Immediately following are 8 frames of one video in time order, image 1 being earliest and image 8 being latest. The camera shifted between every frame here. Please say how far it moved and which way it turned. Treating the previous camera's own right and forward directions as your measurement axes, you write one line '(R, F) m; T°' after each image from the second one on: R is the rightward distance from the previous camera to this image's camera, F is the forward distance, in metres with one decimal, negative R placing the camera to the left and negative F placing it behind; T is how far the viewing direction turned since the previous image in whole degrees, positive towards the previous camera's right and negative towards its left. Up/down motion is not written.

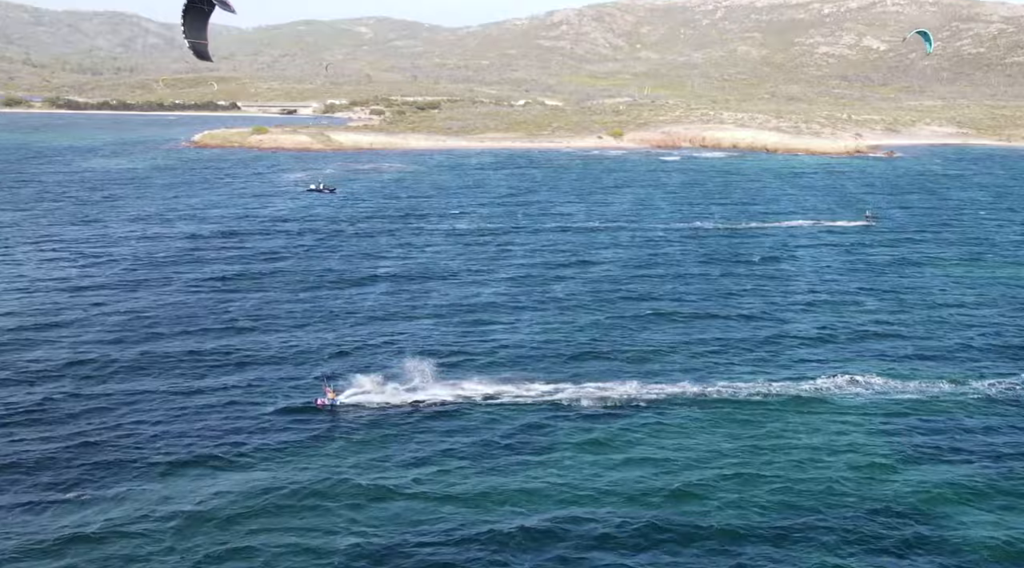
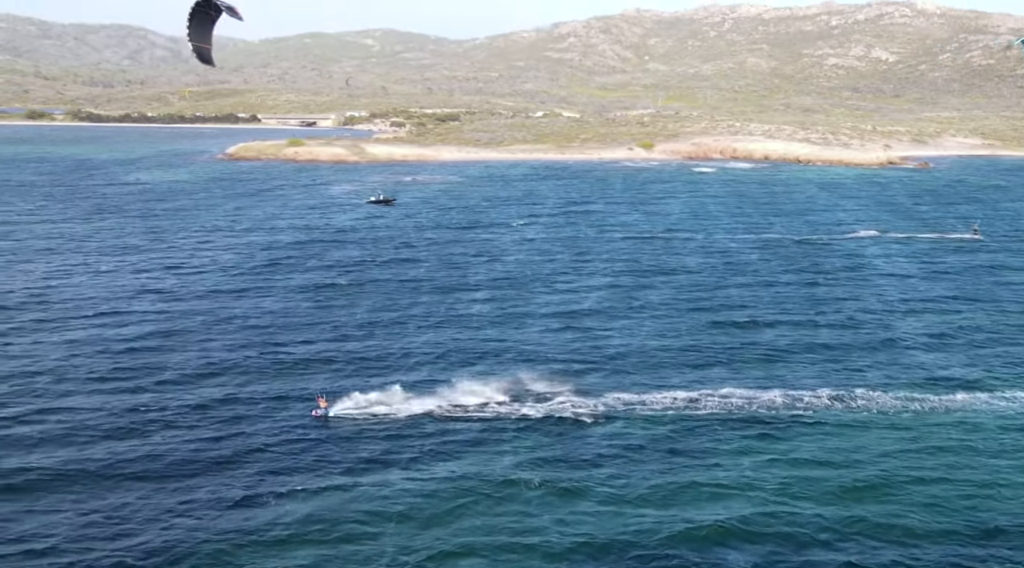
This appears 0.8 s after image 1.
(-4.0, -0.5) m; 0°
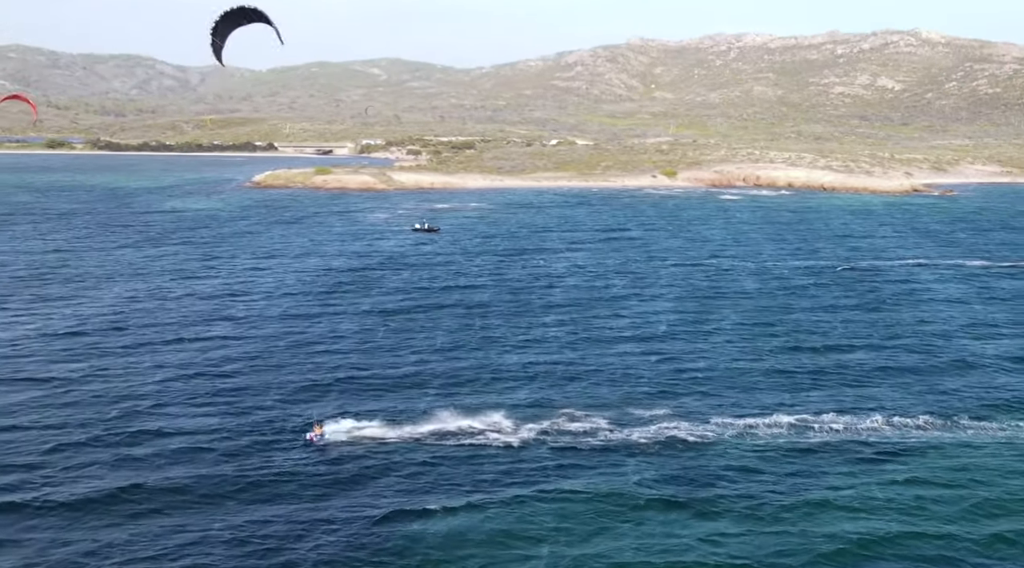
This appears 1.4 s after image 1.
(-2.9, -0.5) m; 0°
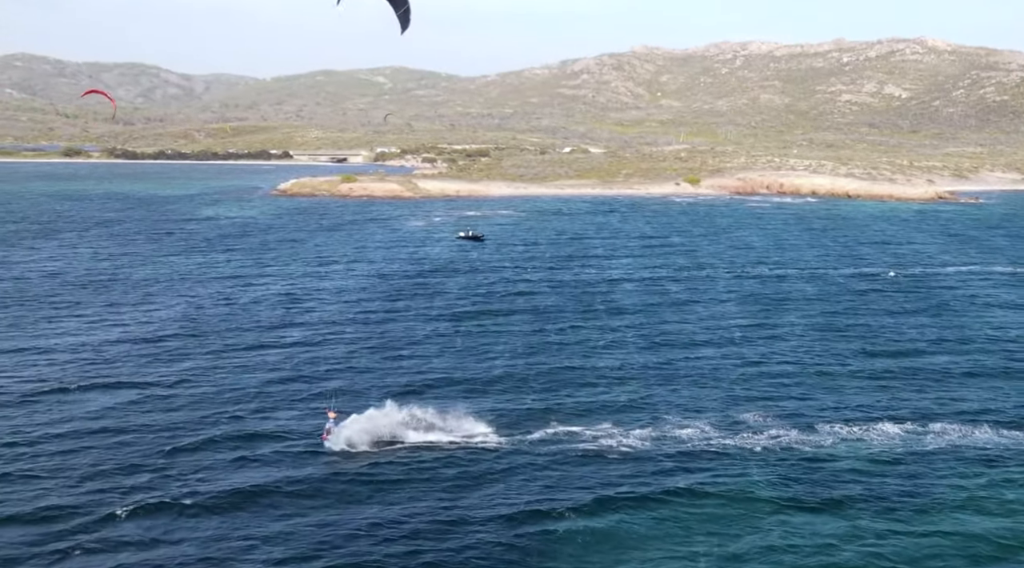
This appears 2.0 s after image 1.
(-3.1, -0.3) m; 0°
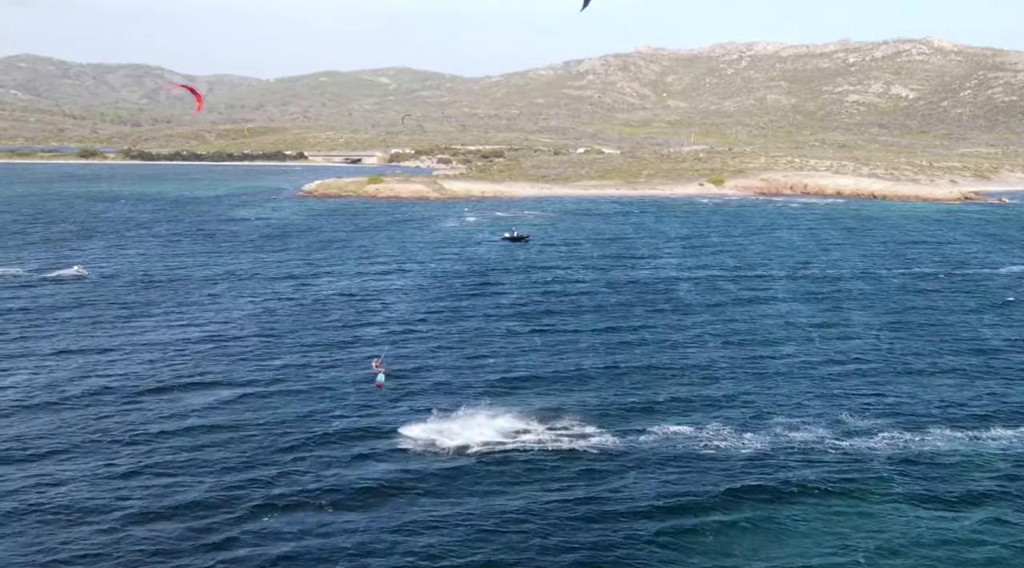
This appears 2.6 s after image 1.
(-3.1, -0.3) m; 0°
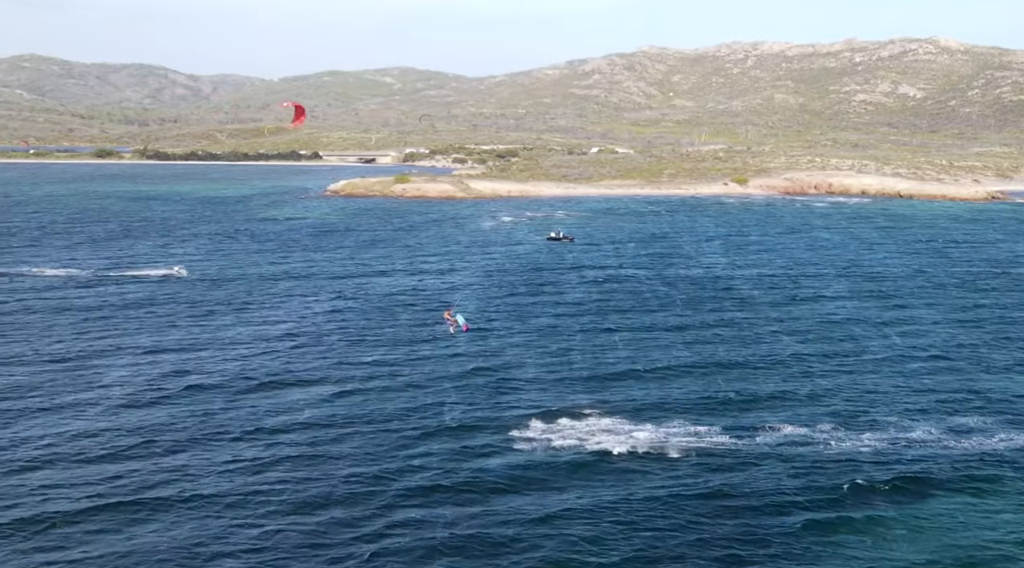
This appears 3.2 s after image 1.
(-3.2, -0.3) m; 0°
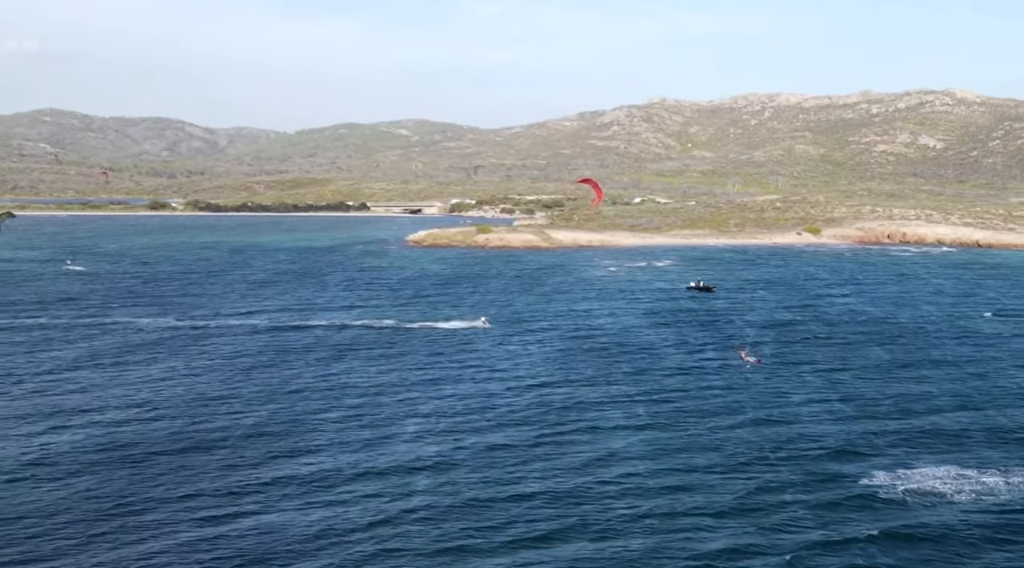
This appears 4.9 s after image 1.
(-10.0, -1.8) m; 0°
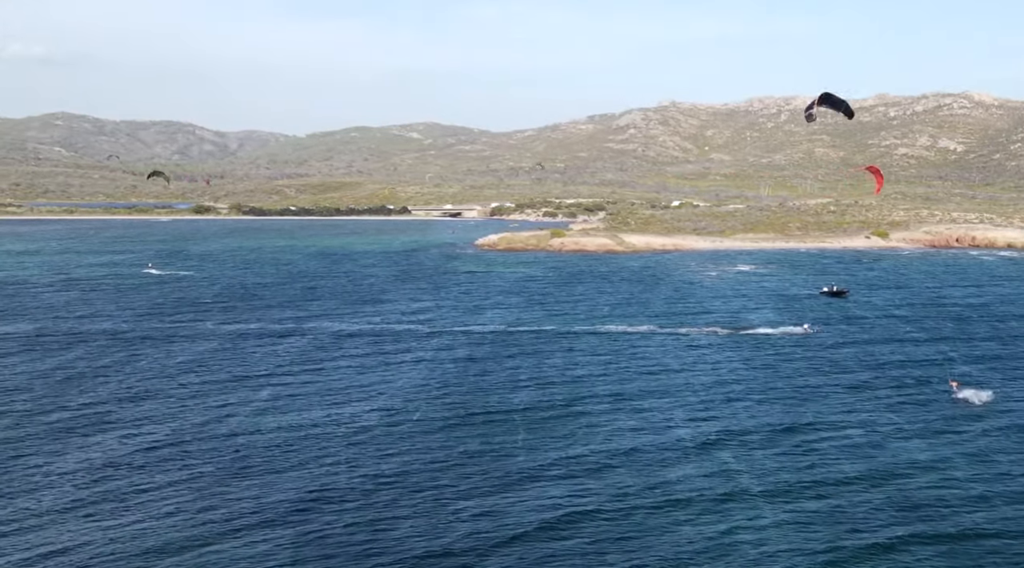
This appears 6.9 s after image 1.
(-9.5, -1.3) m; 0°
